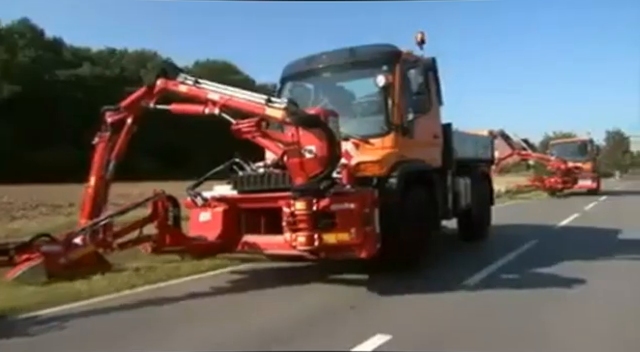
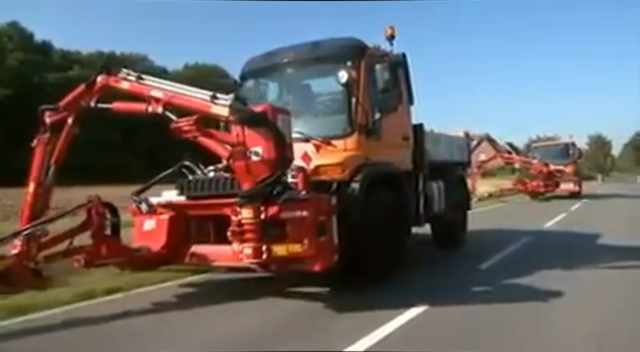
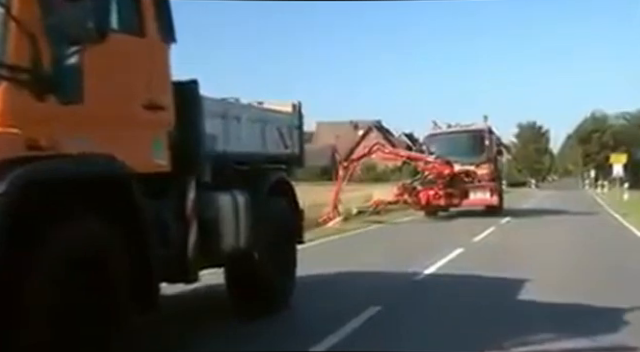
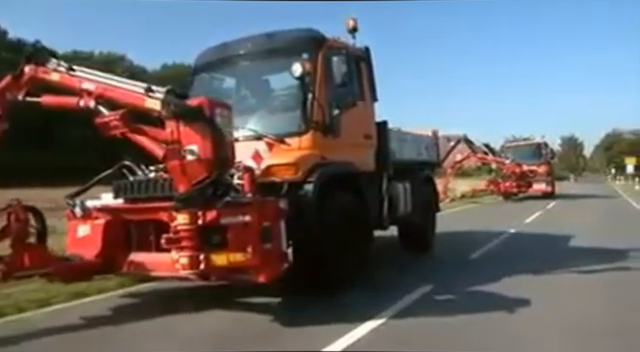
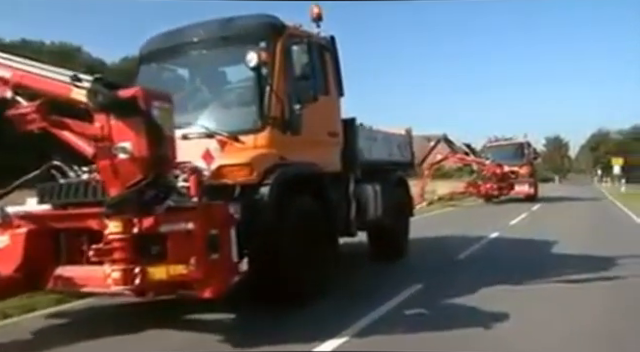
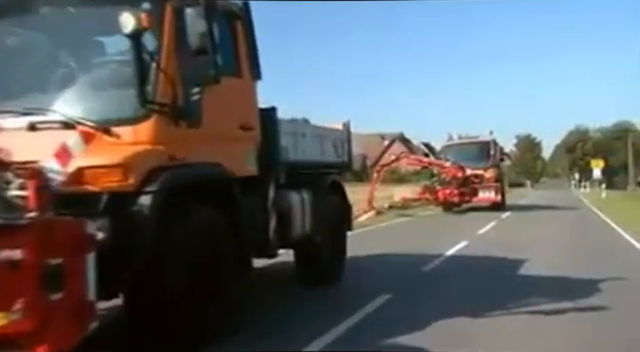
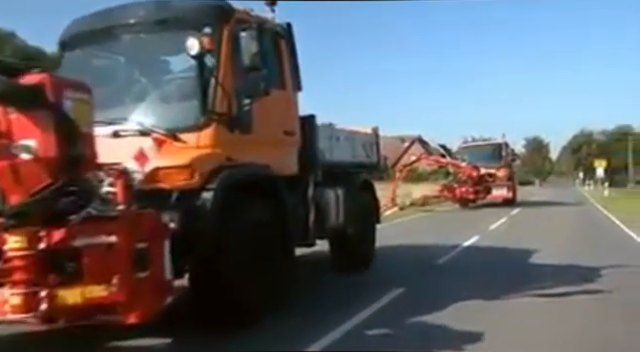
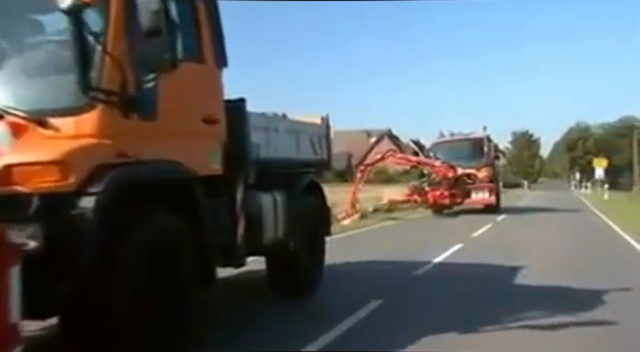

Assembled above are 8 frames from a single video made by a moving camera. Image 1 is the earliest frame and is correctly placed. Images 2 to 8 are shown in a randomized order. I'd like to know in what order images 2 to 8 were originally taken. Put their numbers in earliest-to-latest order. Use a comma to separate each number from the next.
2, 4, 5, 7, 6, 8, 3
